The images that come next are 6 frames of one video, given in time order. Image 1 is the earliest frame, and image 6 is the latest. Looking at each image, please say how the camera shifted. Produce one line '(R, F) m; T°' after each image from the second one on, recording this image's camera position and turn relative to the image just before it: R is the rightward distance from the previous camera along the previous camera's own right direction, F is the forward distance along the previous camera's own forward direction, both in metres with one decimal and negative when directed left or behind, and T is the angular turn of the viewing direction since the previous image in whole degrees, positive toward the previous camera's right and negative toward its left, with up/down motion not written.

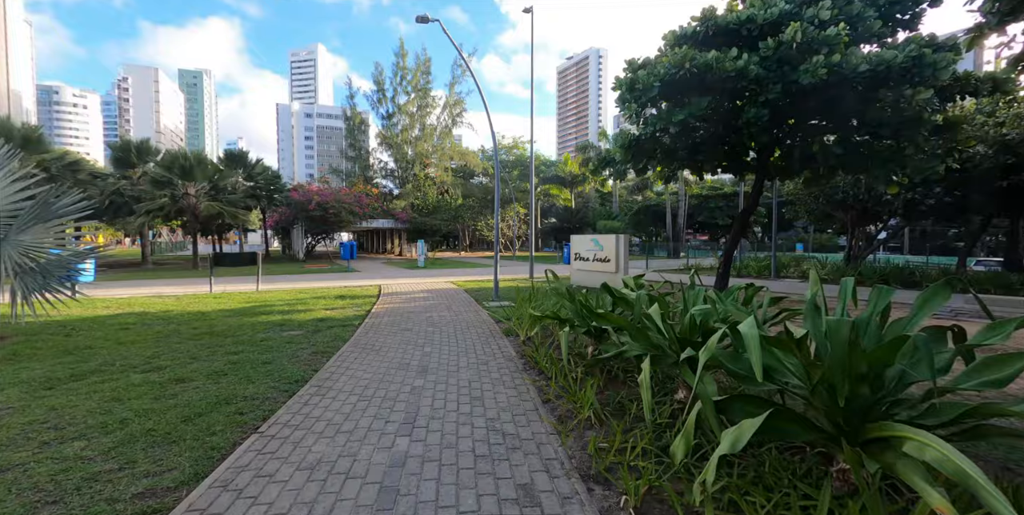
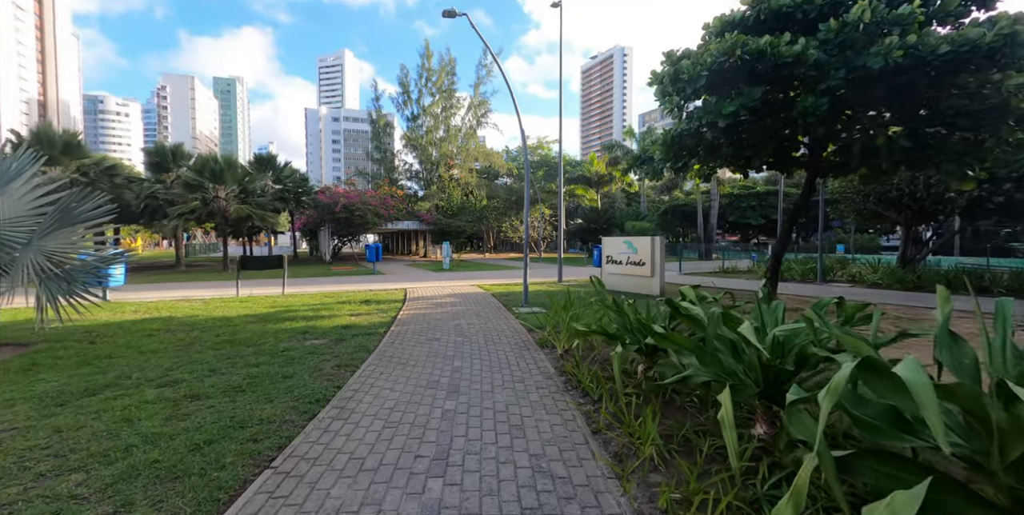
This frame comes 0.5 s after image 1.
(-0.2, +0.5) m; -3°
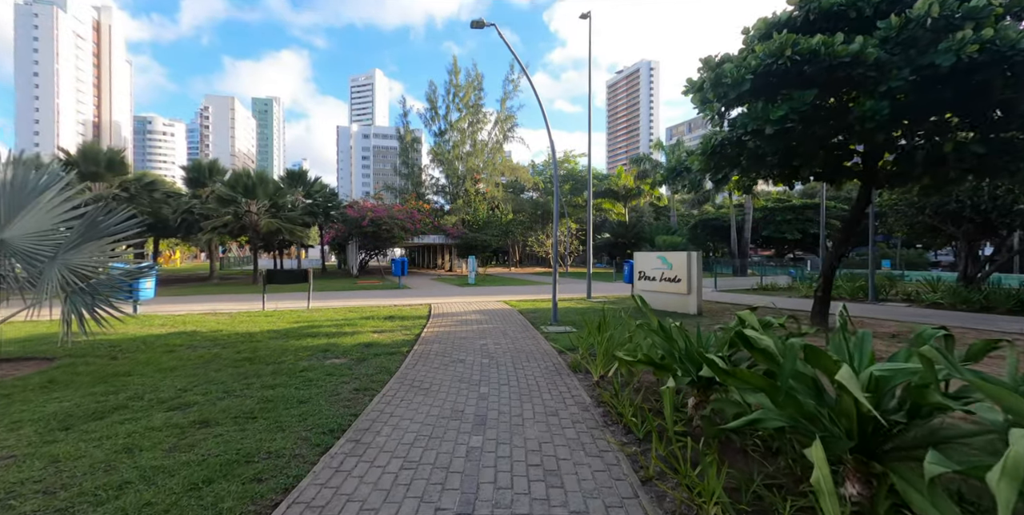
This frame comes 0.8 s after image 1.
(-0.1, +0.4) m; -3°
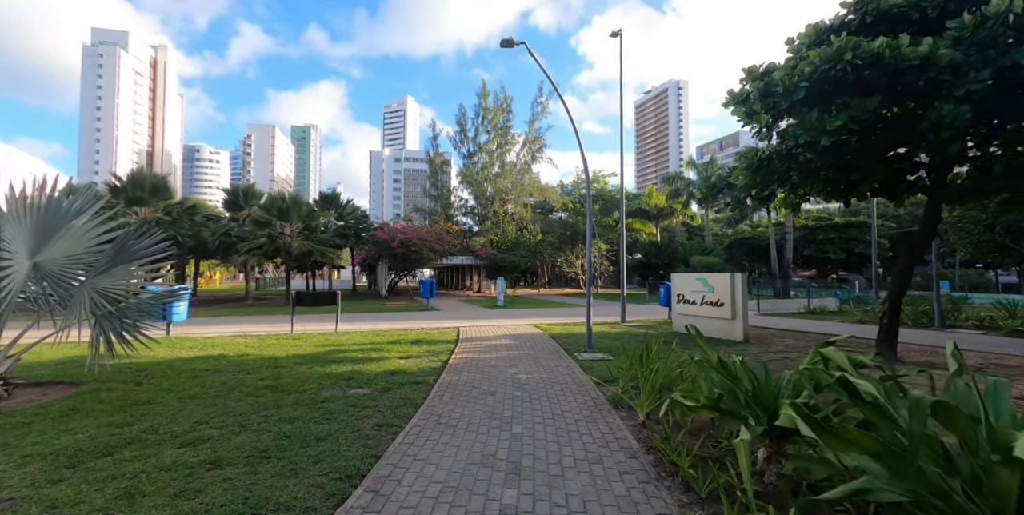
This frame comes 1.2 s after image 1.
(-0.1, +0.4) m; -4°
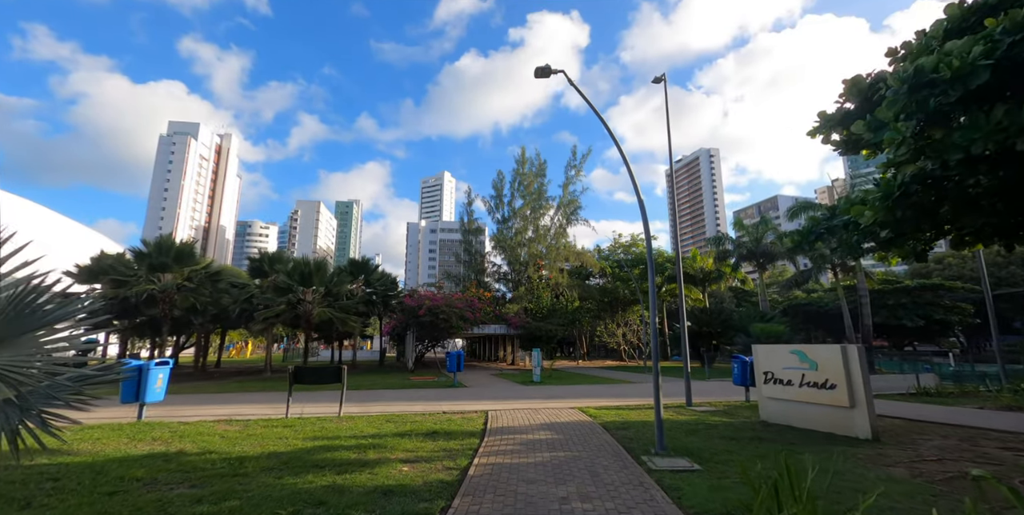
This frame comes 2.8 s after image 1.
(-0.1, +2.0) m; -4°
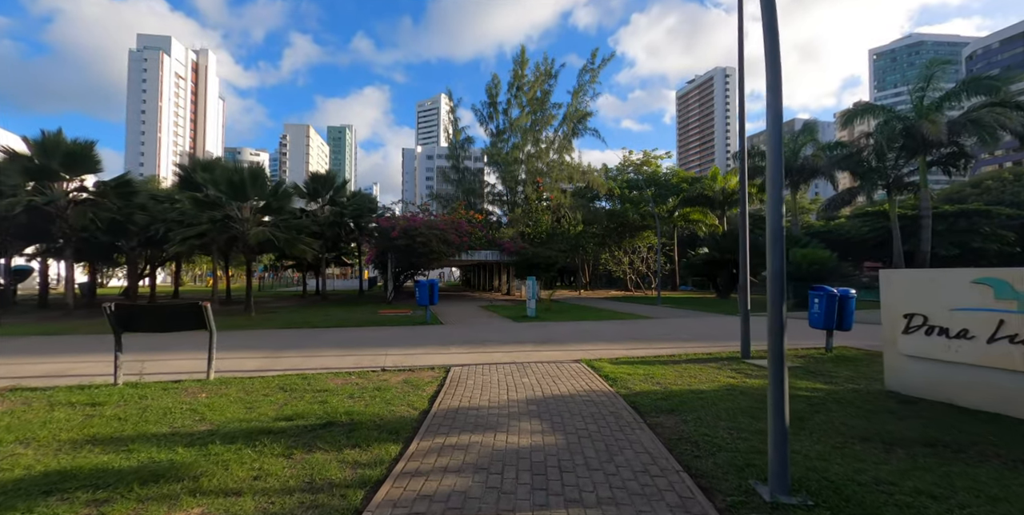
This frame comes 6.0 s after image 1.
(+0.4, +4.2) m; 0°
